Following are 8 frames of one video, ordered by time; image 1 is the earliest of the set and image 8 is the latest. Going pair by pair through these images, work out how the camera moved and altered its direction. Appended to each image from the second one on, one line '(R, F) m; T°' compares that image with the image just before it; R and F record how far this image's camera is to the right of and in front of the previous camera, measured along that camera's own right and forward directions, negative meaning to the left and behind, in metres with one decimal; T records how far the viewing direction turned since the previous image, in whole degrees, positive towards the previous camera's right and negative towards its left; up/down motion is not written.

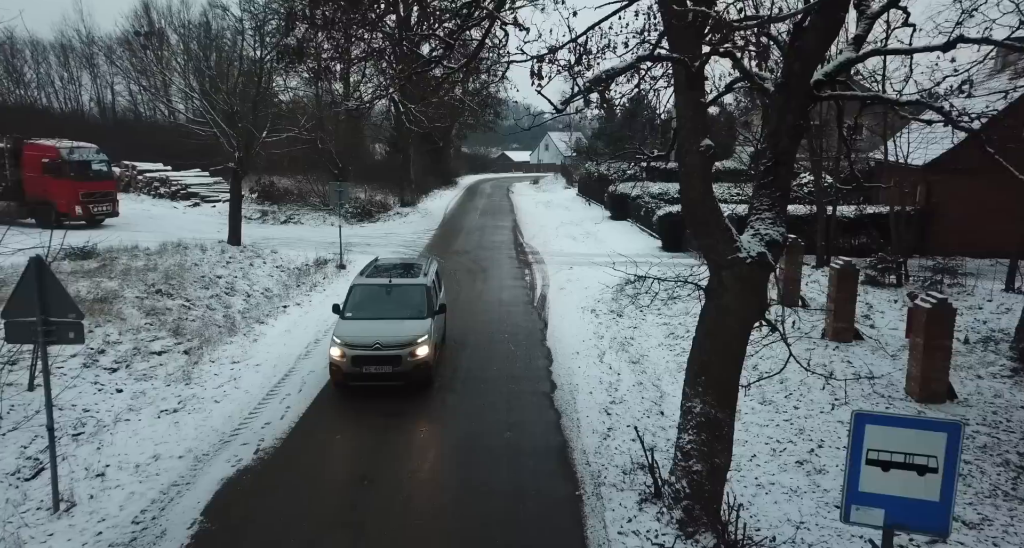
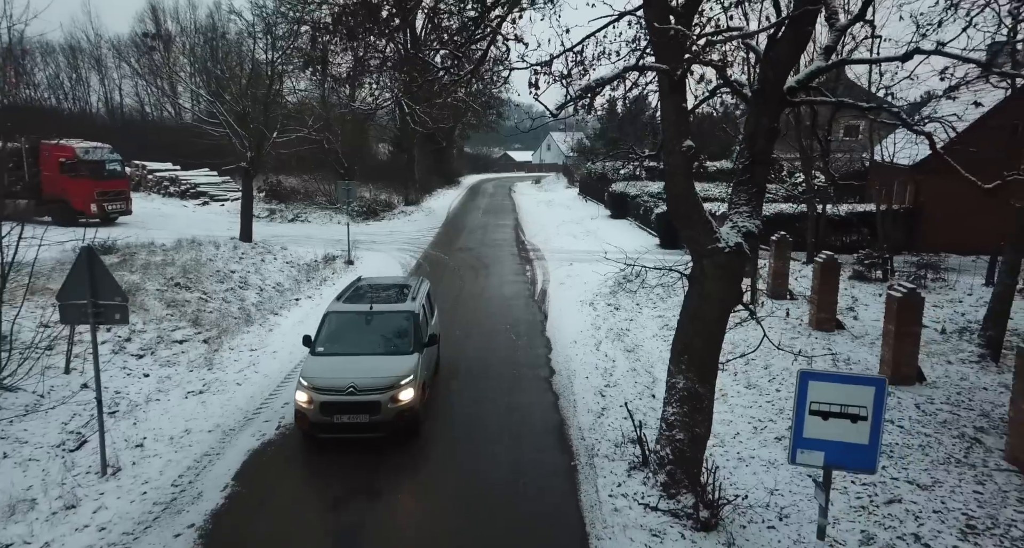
(0.0, -0.7) m; 0°
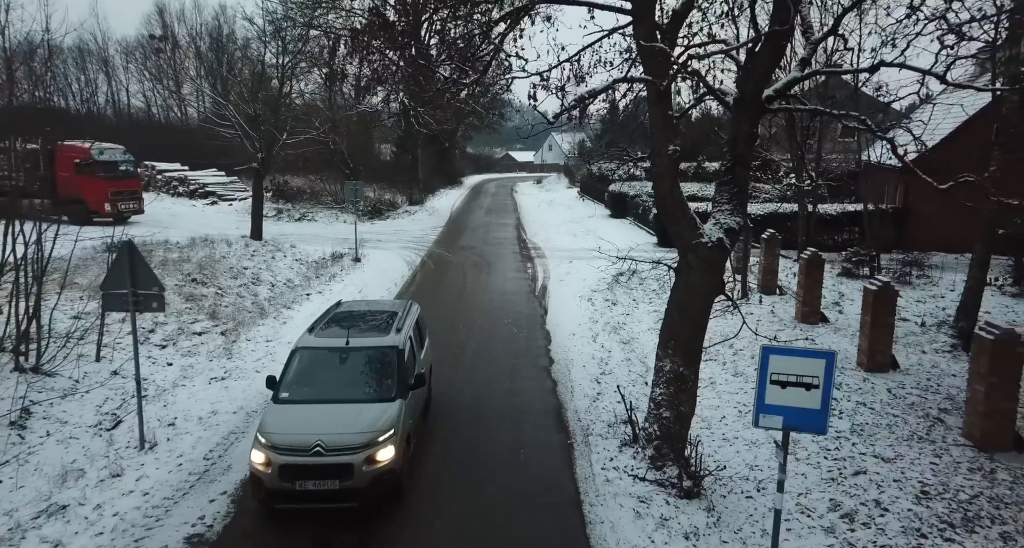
(0.0, -0.6) m; 0°
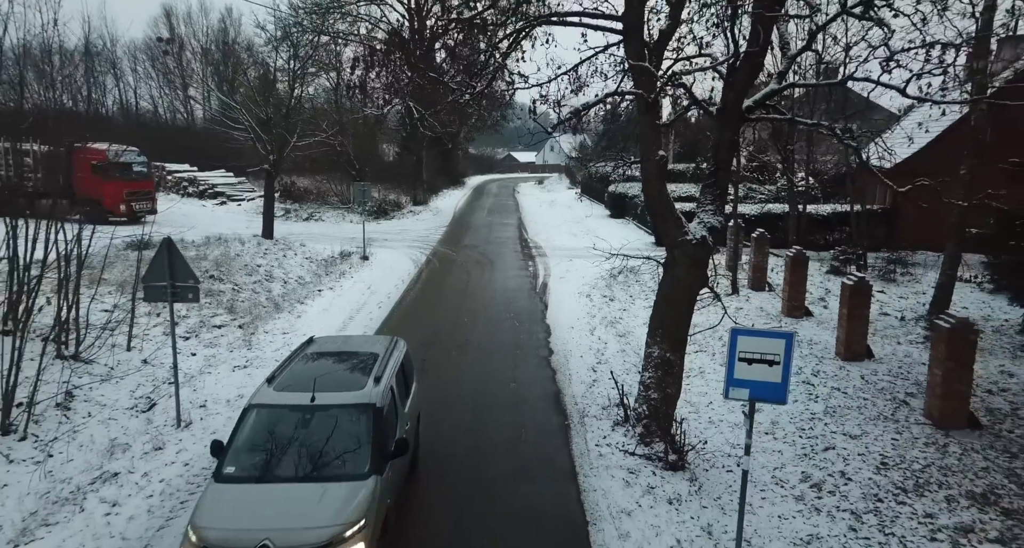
(0.0, -0.7) m; 0°
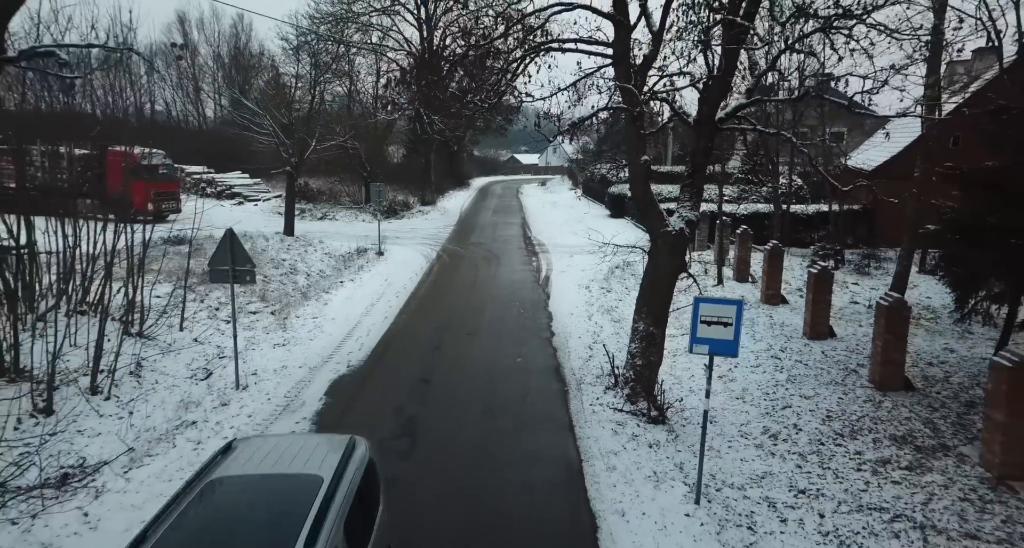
(-0.1, -1.5) m; 0°
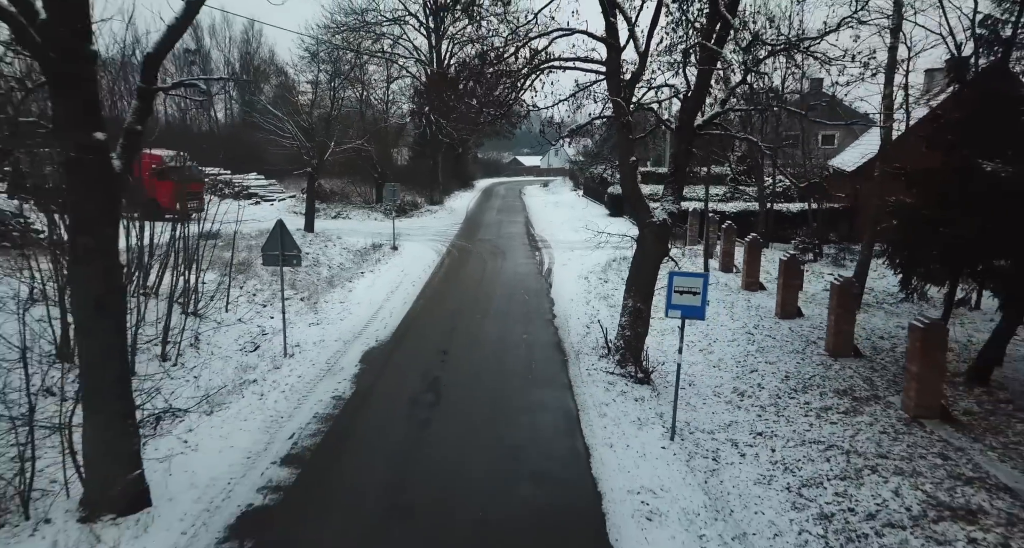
(-0.1, -1.6) m; 0°
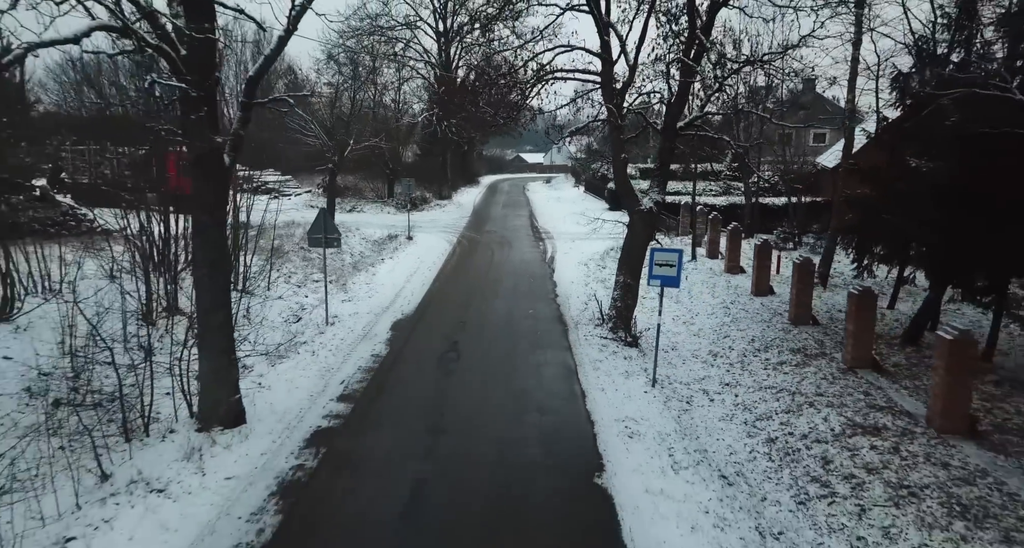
(-0.1, -1.9) m; 0°
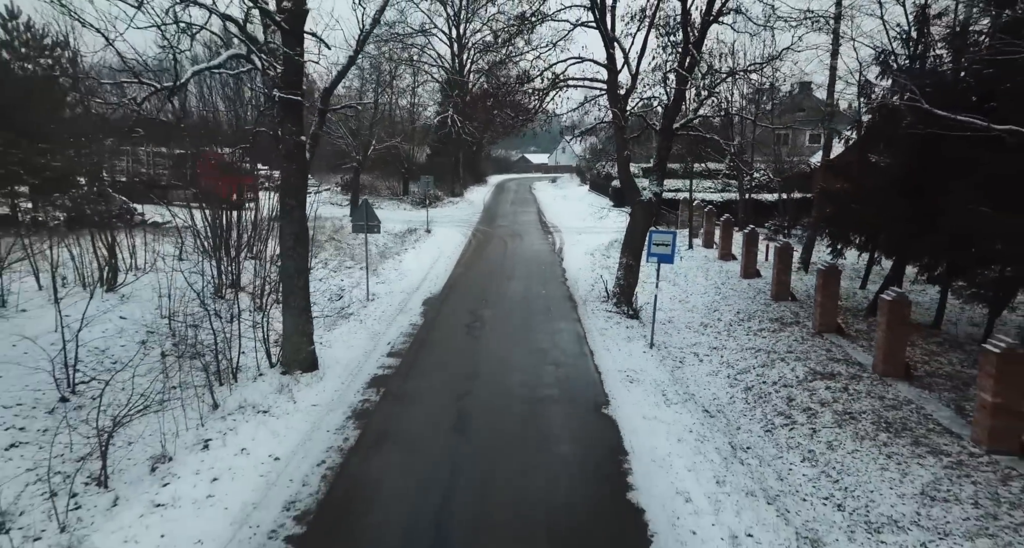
(-0.3, -1.9) m; 0°
